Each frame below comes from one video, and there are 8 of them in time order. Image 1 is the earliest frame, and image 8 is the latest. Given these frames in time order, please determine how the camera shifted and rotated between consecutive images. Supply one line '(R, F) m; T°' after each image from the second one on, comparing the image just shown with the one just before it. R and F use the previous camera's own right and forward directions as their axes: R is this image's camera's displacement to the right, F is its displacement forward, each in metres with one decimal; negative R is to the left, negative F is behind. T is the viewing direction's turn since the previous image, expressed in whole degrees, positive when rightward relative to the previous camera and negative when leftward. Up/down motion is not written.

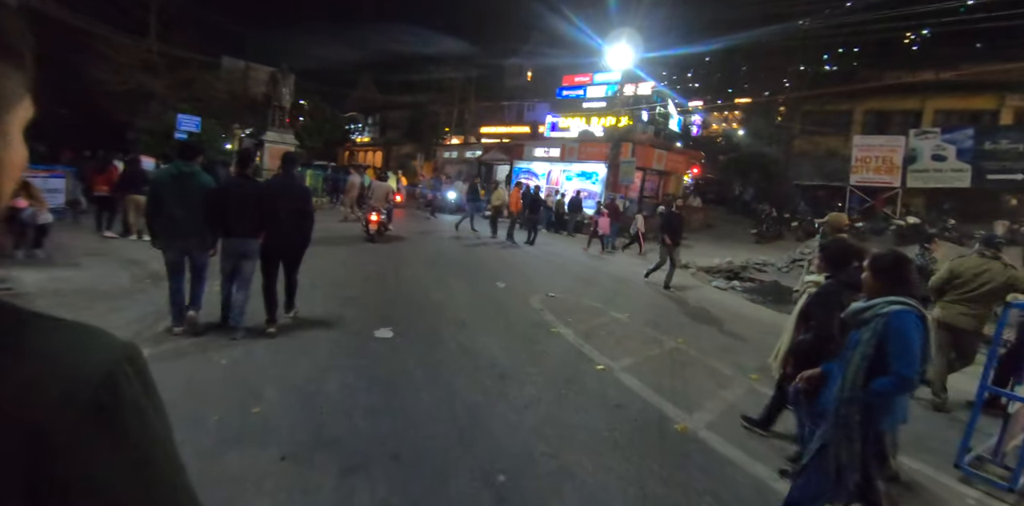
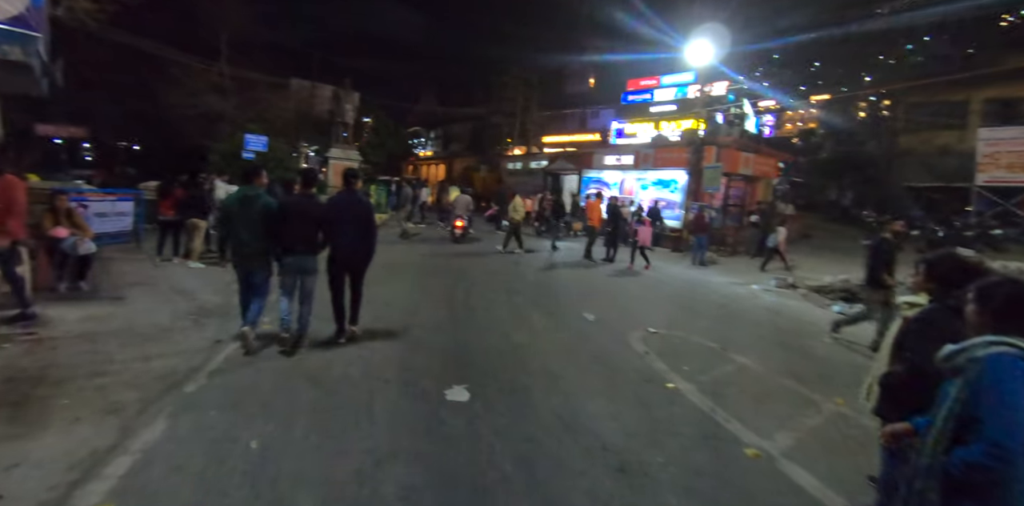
(-0.5, +1.4) m; -7°
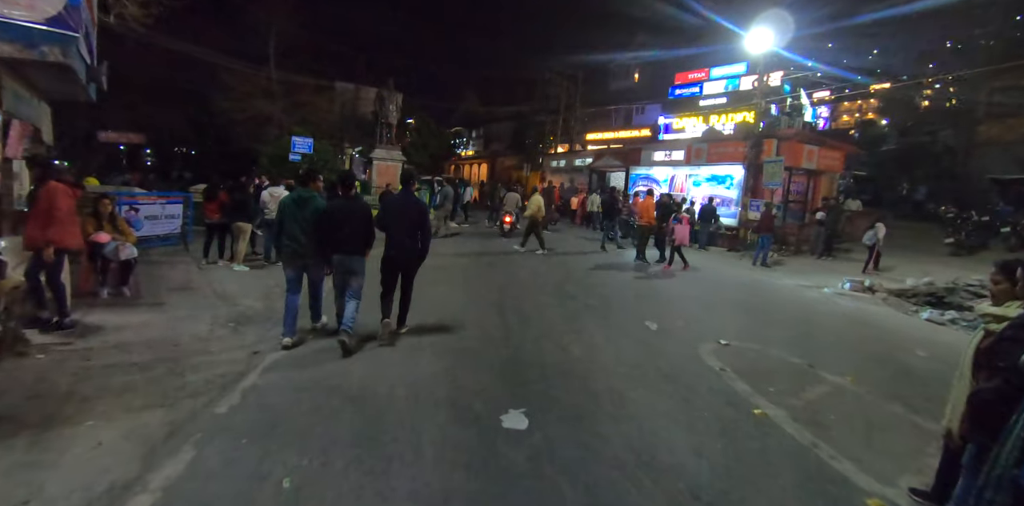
(-0.2, +0.6) m; -5°
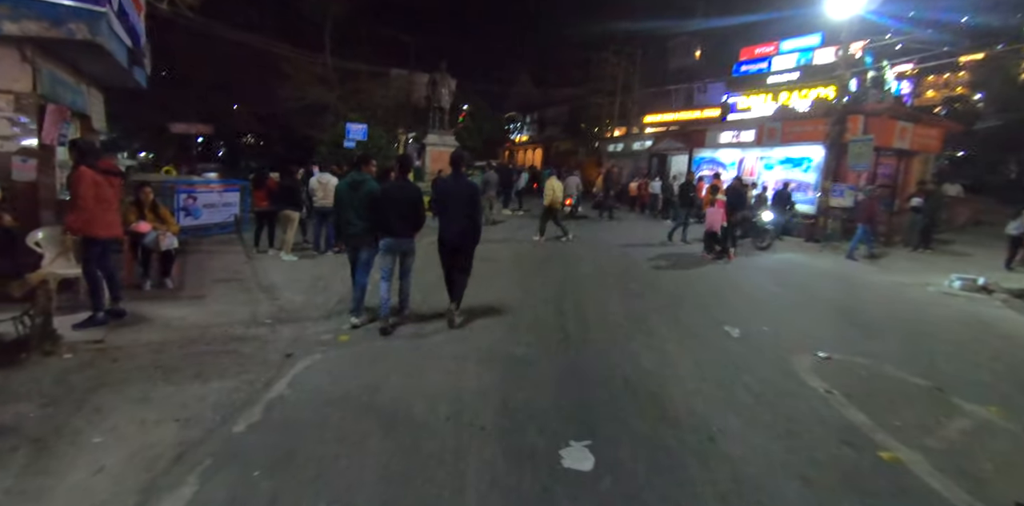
(-0.1, +0.8) m; -6°
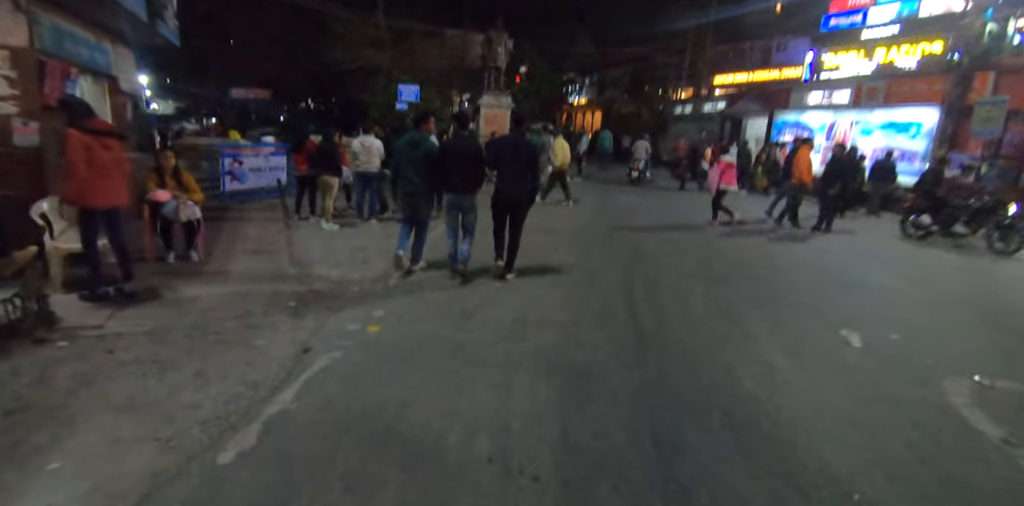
(-0.1, +1.0) m; -6°
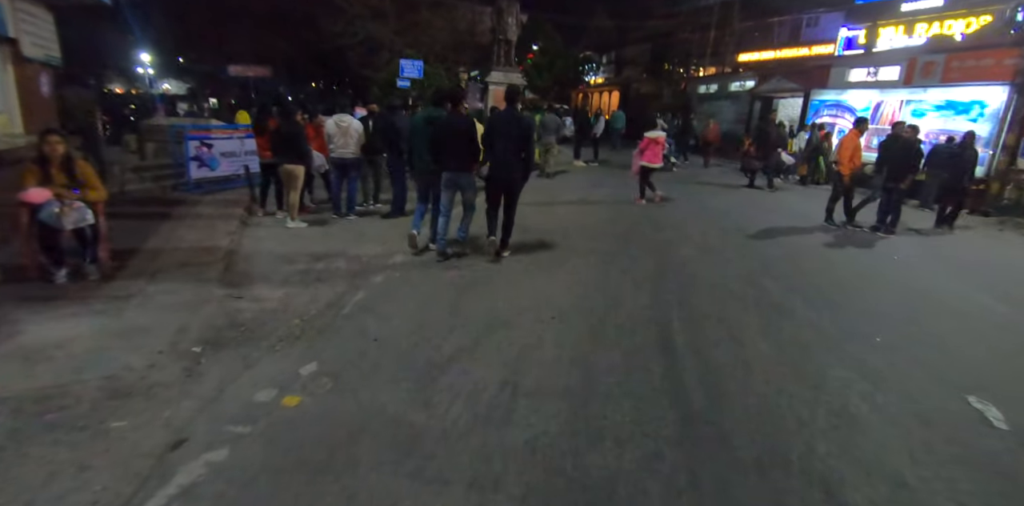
(+0.2, +1.5) m; -1°
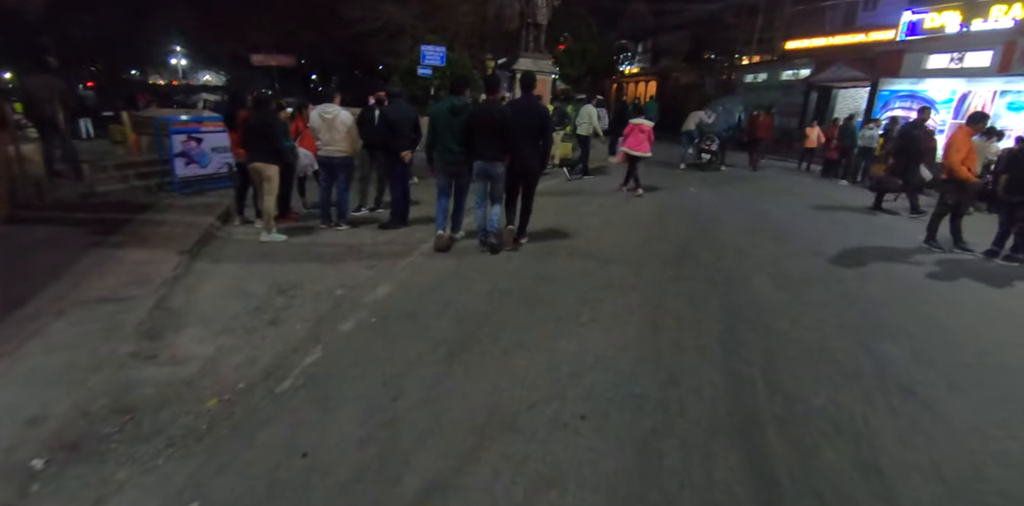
(+0.1, +1.4) m; -3°
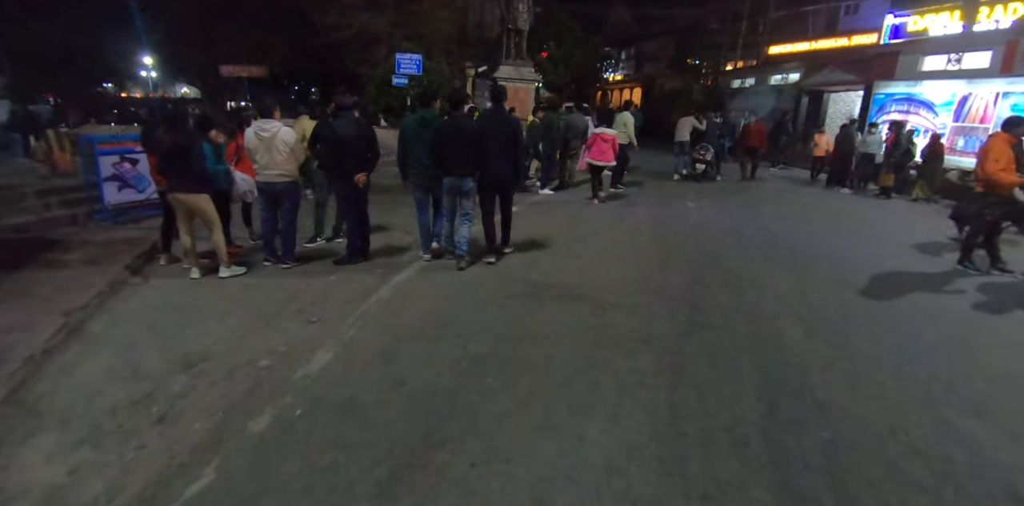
(+0.1, +1.0) m; +1°
